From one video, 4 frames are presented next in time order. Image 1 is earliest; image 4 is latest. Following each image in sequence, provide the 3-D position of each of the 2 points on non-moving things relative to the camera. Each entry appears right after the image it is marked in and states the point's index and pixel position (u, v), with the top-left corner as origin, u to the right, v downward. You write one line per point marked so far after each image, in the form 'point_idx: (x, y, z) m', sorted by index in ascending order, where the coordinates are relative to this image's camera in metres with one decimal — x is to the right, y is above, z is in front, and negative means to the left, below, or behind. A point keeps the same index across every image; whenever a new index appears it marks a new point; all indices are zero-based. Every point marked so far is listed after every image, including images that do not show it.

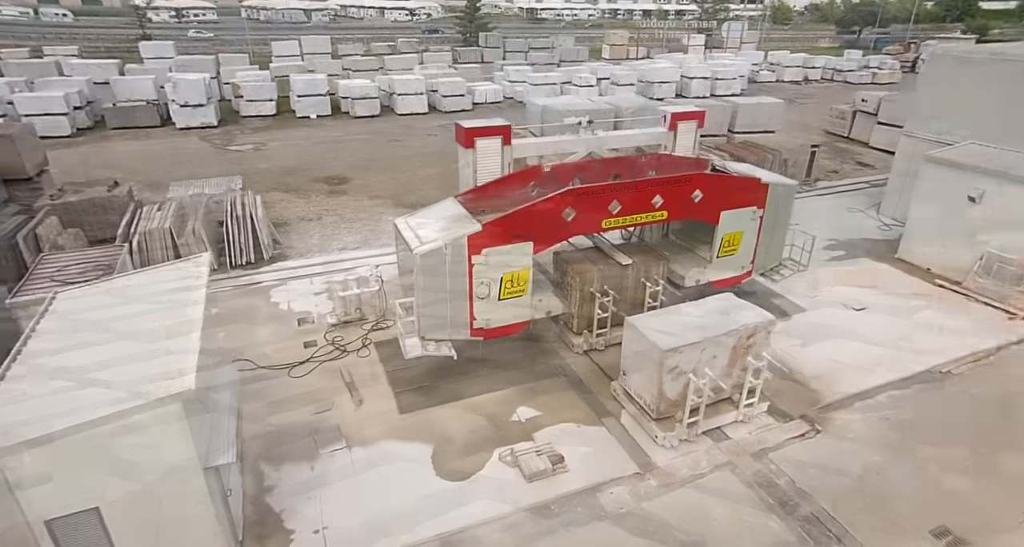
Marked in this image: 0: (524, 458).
0: (+0.1, -1.9, +6.1) m
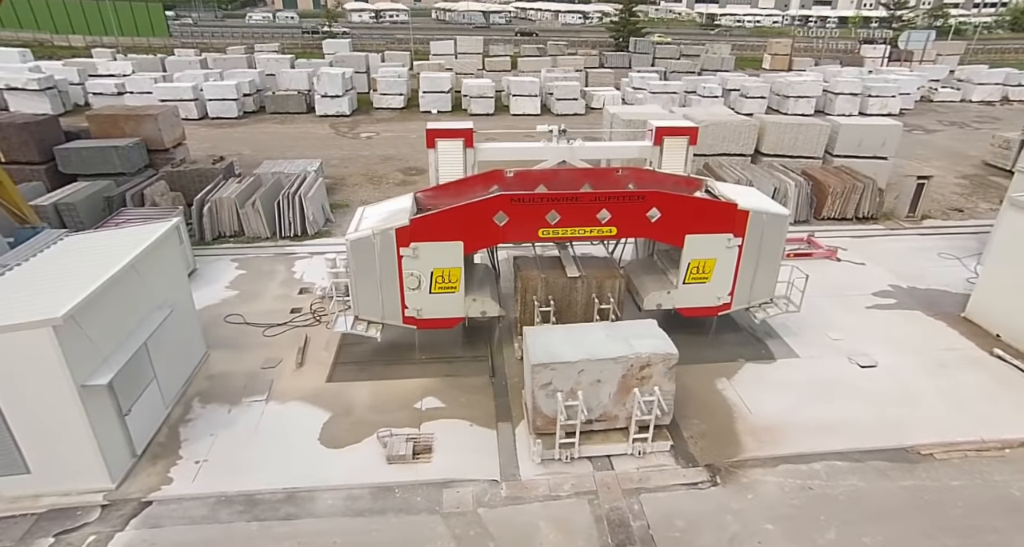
0: (-1.3, -1.9, +6.4) m
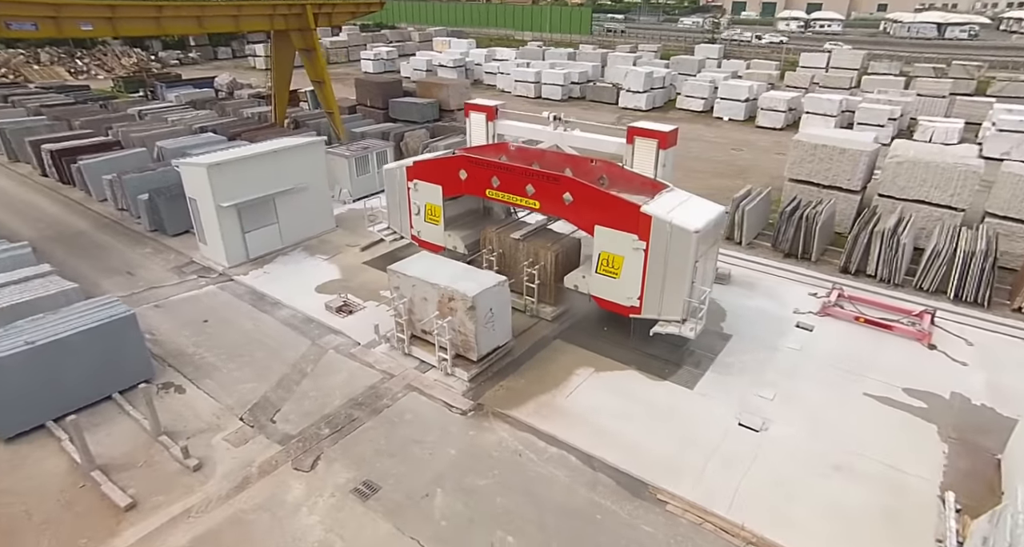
0: (-2.8, -0.4, +9.5) m
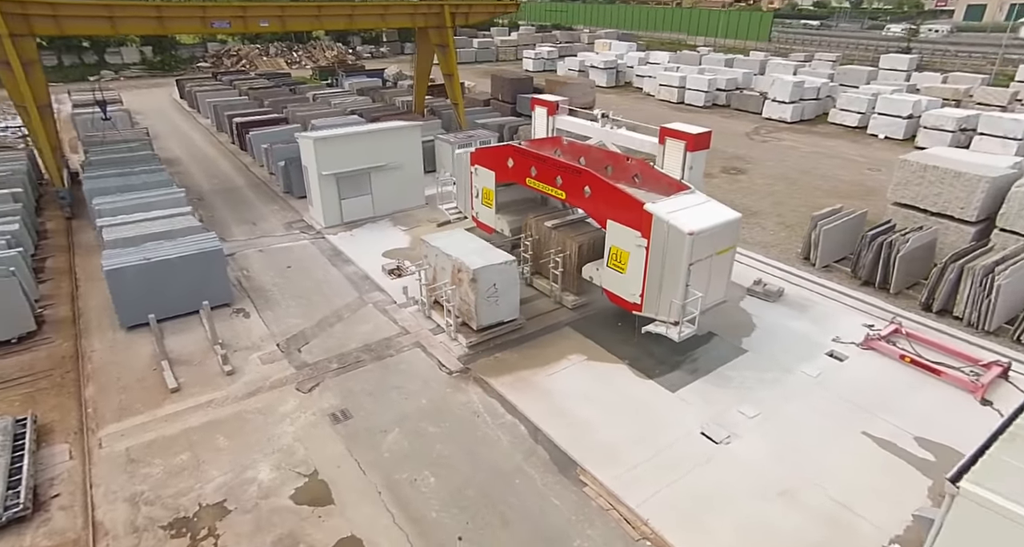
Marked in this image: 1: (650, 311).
0: (-2.1, +0.1, +10.7) m
1: (+1.8, -0.5, +7.8) m
